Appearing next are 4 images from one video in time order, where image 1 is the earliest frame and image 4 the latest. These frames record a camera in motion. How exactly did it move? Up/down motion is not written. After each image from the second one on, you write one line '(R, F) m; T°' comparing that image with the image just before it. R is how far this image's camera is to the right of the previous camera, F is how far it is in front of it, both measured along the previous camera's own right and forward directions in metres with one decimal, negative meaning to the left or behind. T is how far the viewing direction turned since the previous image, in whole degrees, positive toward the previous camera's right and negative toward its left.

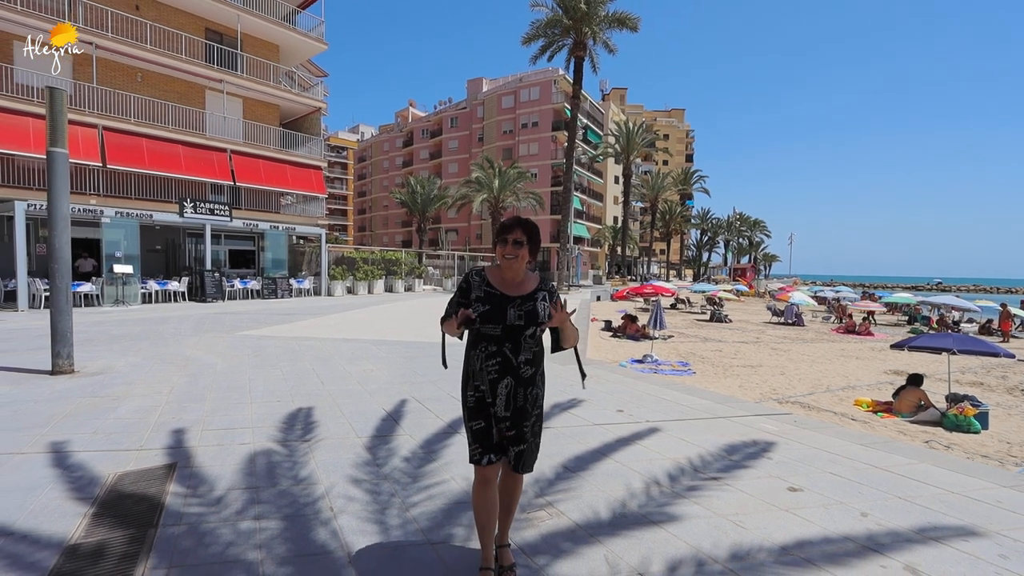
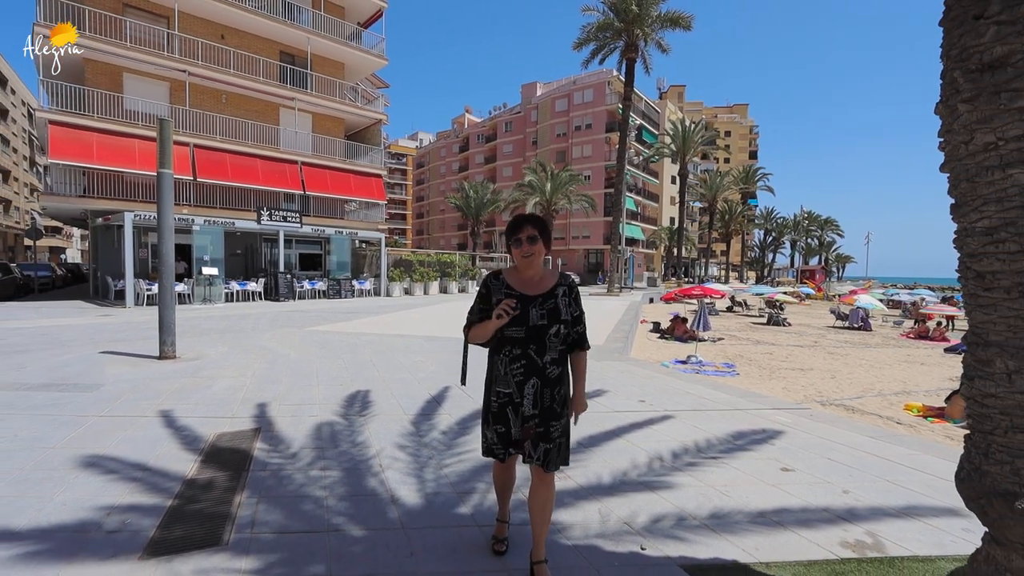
(+0.3, -0.7) m; -6°
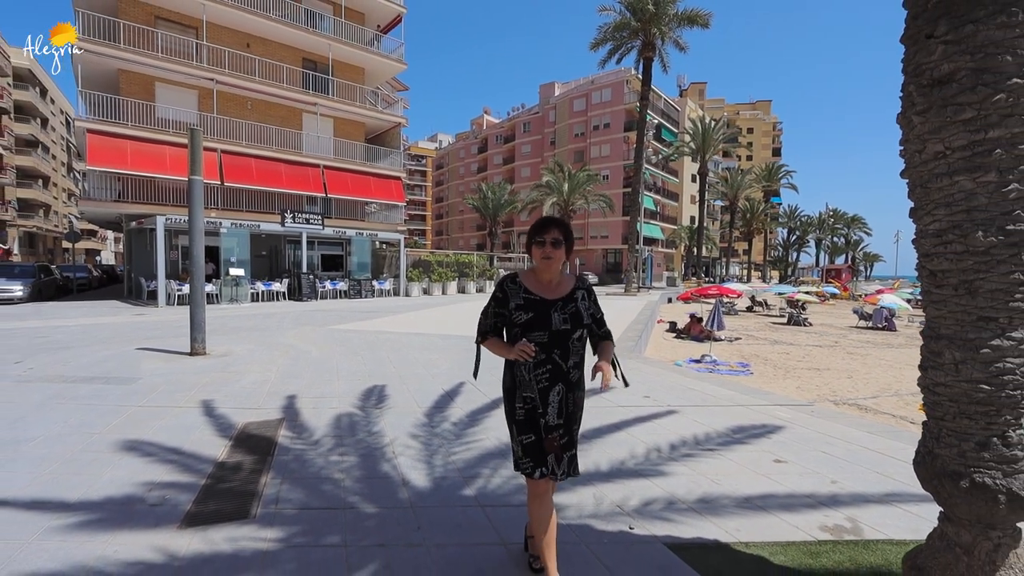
(+0.1, -0.3) m; -2°
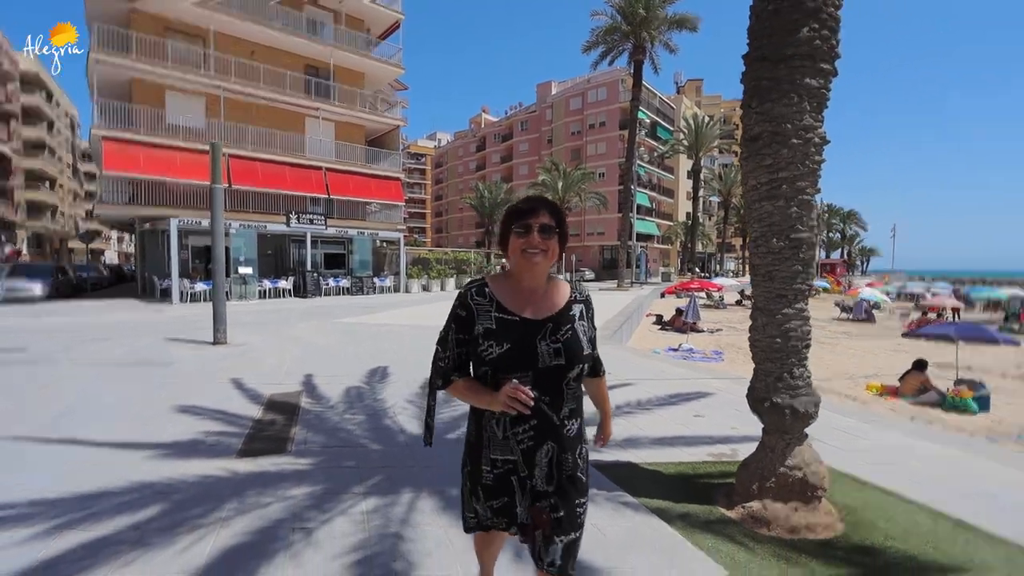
(+0.3, -1.2) m; 0°
